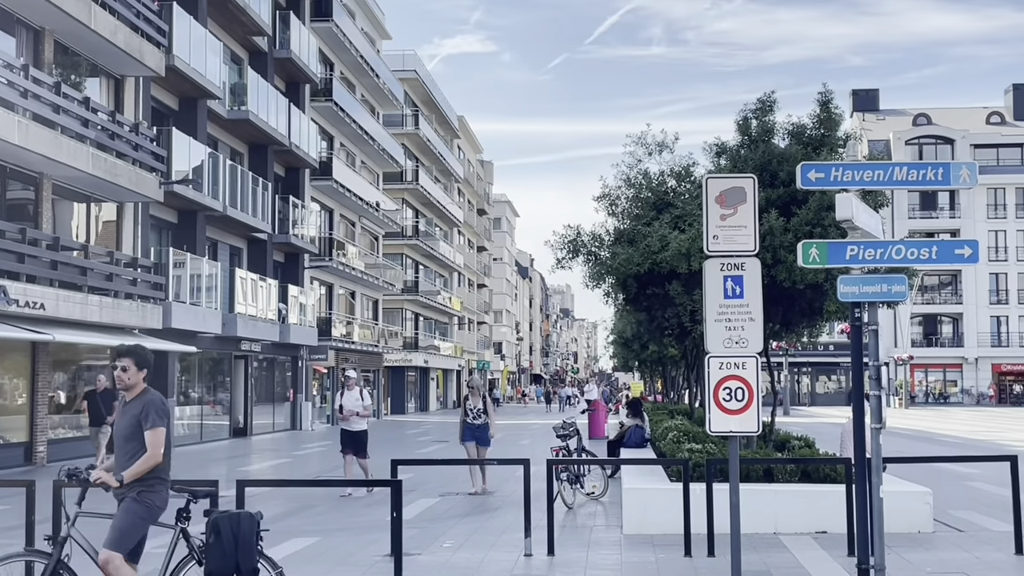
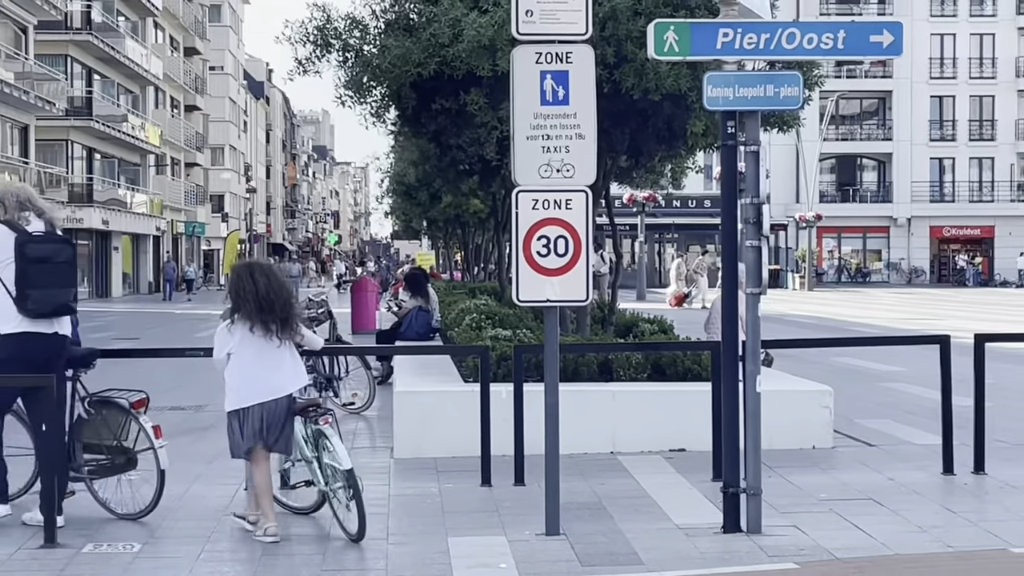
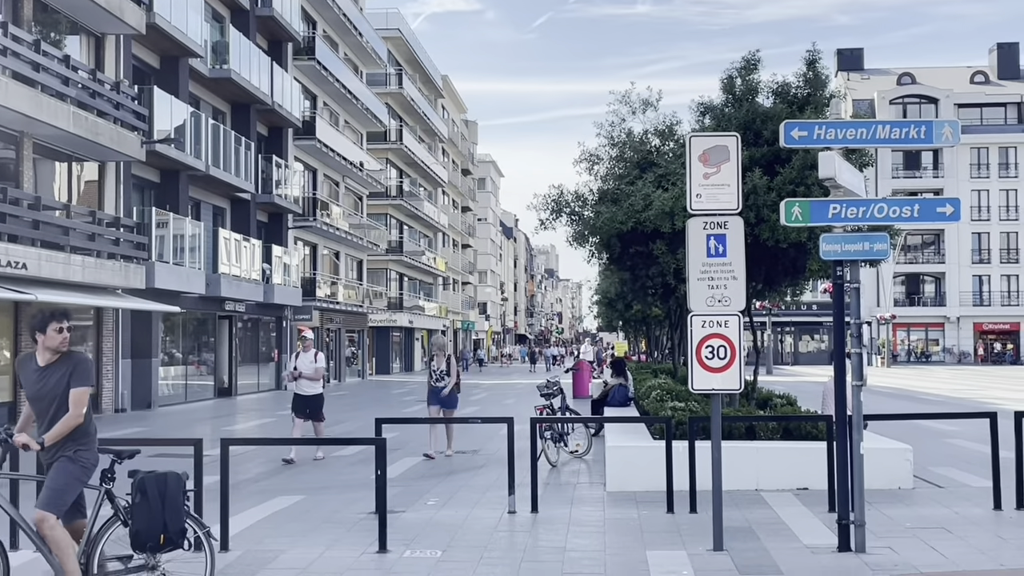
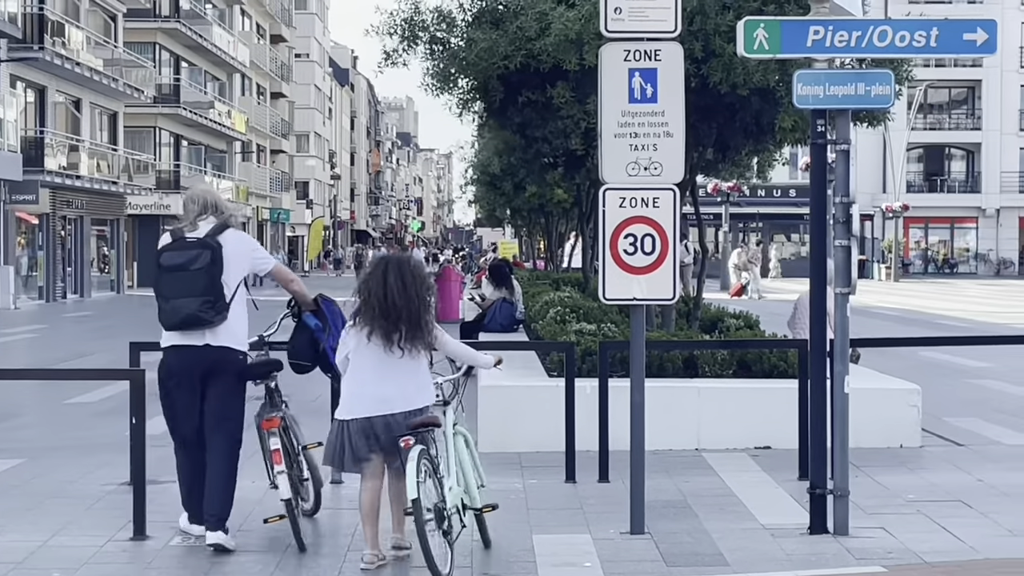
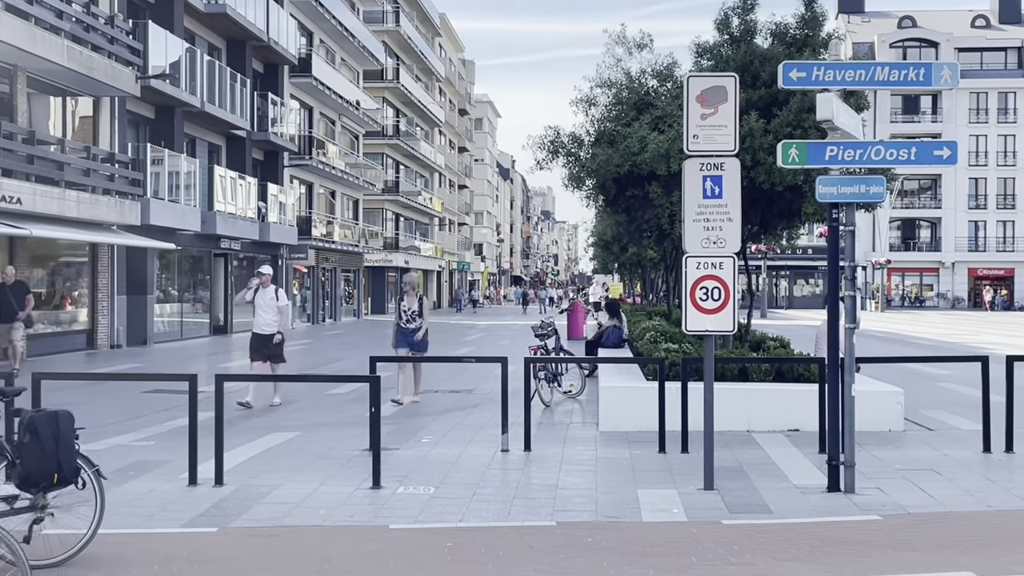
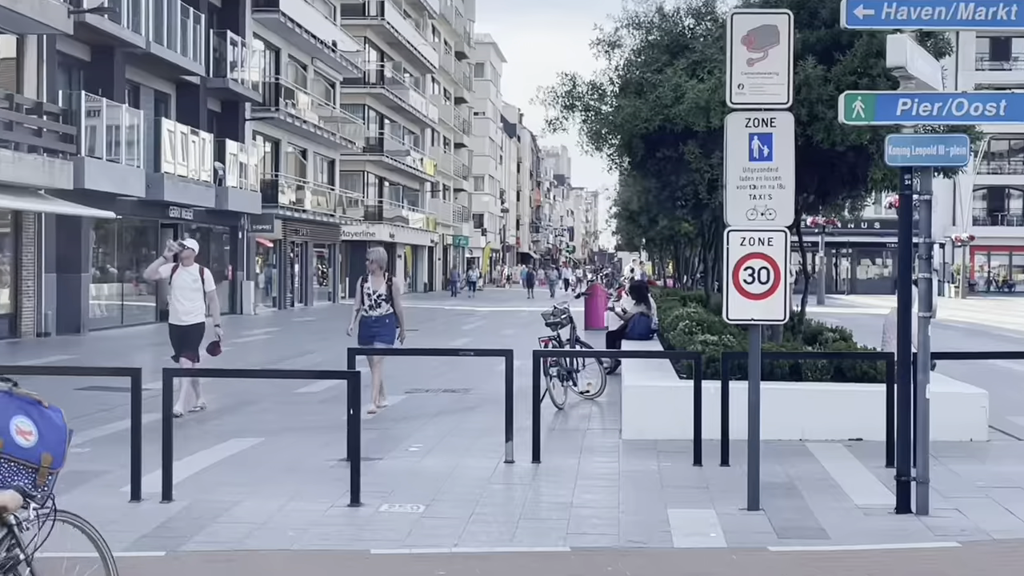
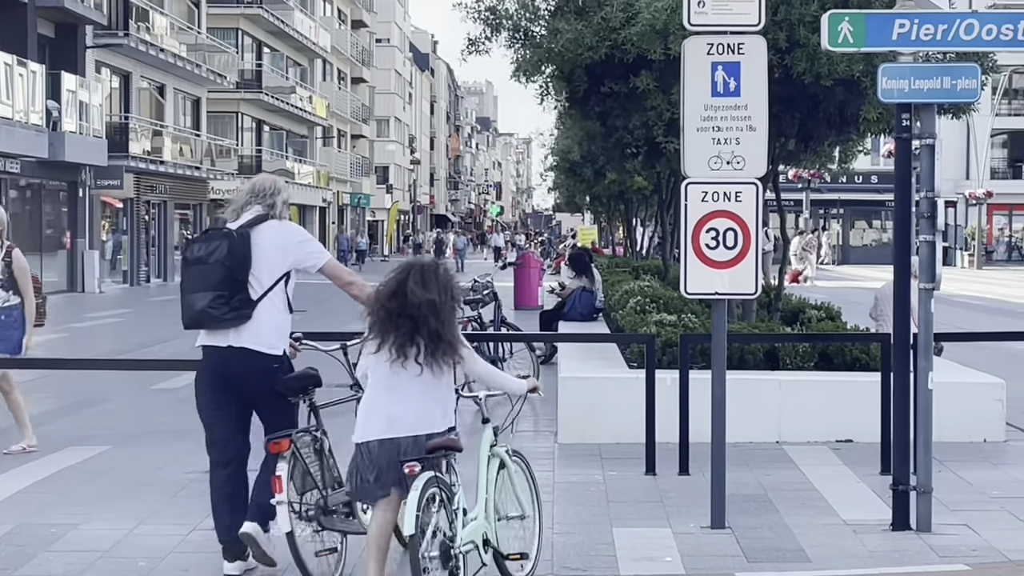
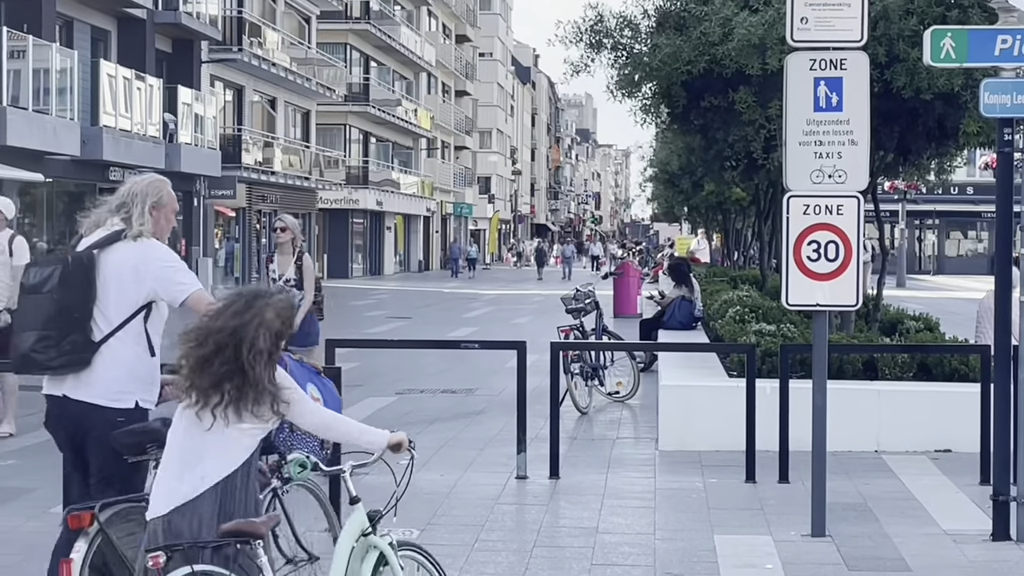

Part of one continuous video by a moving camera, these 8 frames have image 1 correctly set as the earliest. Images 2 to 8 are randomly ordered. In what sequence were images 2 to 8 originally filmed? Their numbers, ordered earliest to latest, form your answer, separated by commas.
3, 5, 6, 8, 7, 4, 2
